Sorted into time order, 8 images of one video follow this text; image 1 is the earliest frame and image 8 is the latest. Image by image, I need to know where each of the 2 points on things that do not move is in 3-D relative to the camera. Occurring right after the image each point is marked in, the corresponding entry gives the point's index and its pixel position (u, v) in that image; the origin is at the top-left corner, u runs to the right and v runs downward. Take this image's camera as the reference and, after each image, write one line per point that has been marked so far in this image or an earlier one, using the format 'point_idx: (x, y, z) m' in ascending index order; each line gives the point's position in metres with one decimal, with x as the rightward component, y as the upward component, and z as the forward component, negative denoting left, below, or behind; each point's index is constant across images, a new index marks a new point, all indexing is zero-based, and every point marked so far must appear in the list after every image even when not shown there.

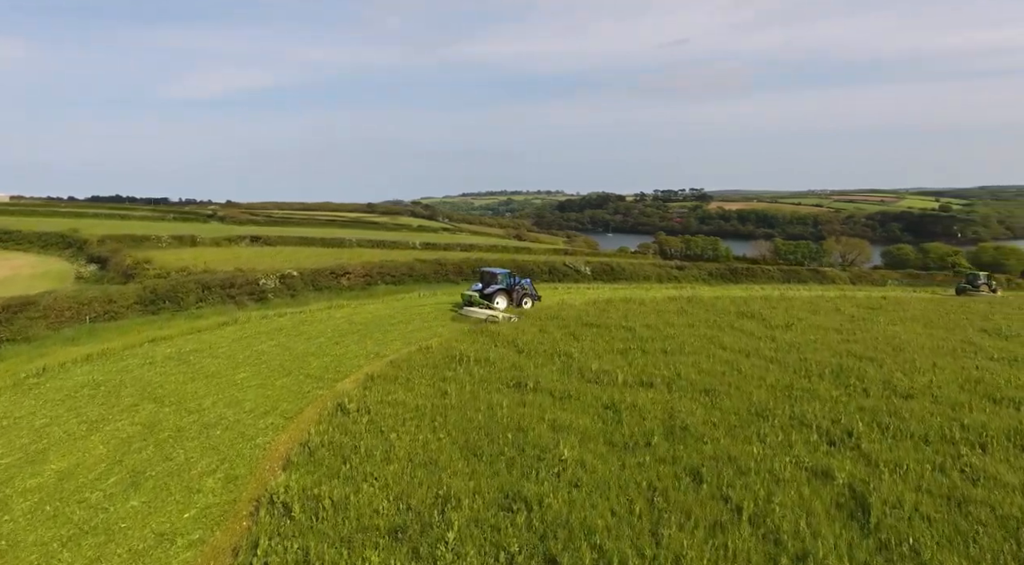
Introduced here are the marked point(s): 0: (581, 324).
0: (+1.9, -1.1, +19.8) m
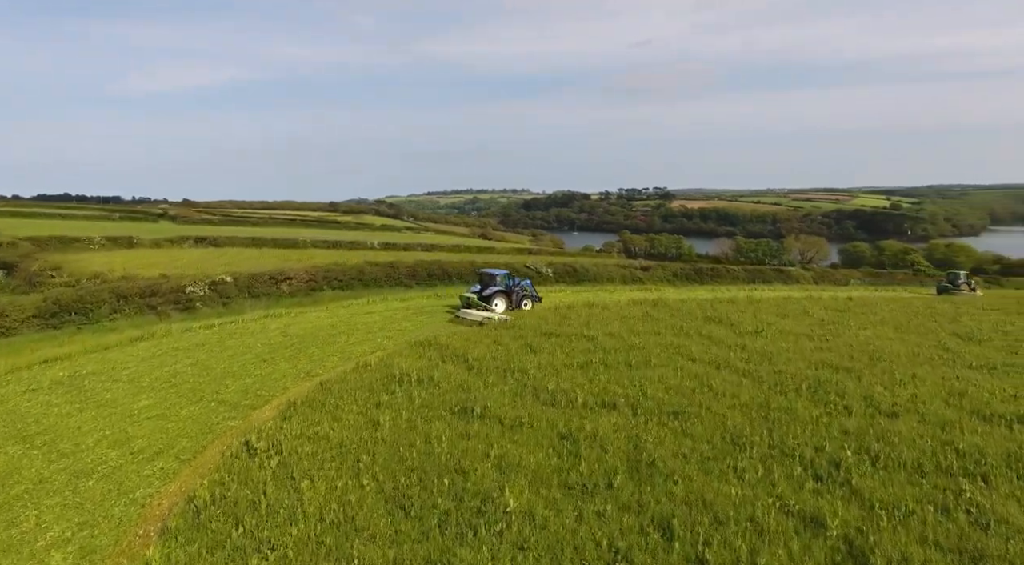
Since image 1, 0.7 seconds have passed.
0: (+0.7, -1.2, +18.3) m
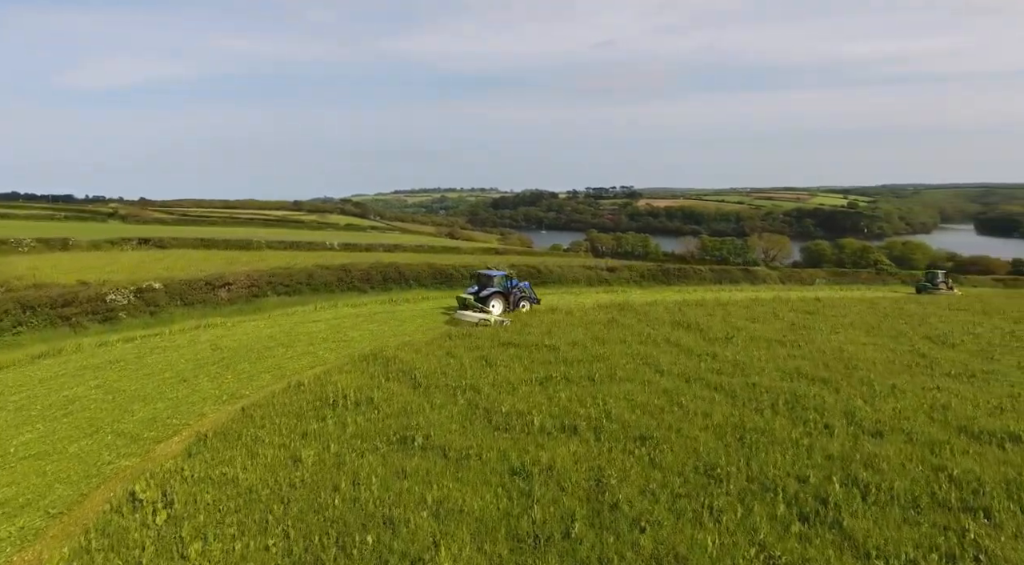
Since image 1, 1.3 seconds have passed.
0: (-0.3, -1.4, +17.0) m
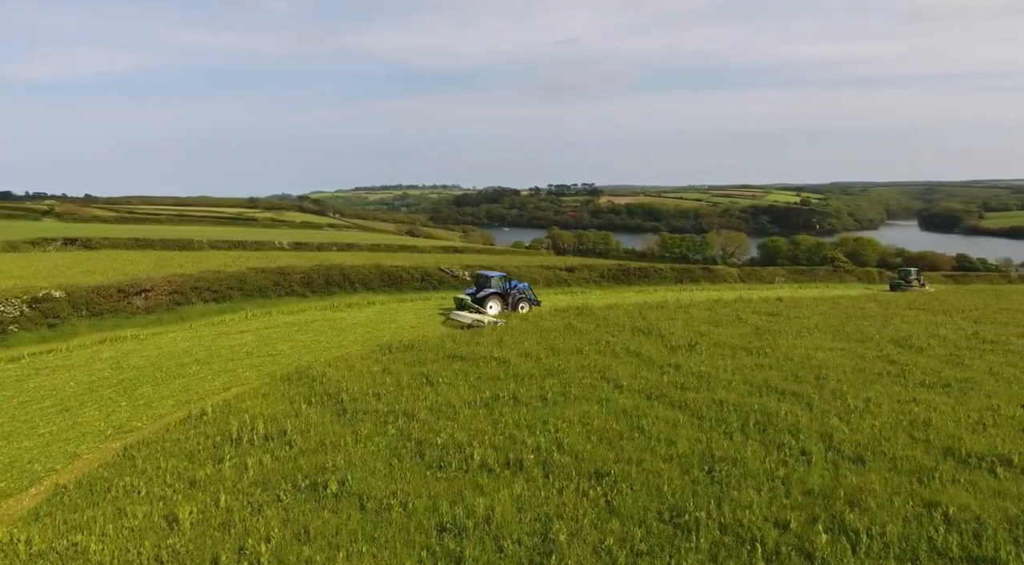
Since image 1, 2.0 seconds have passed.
0: (-1.5, -1.5, +15.4) m
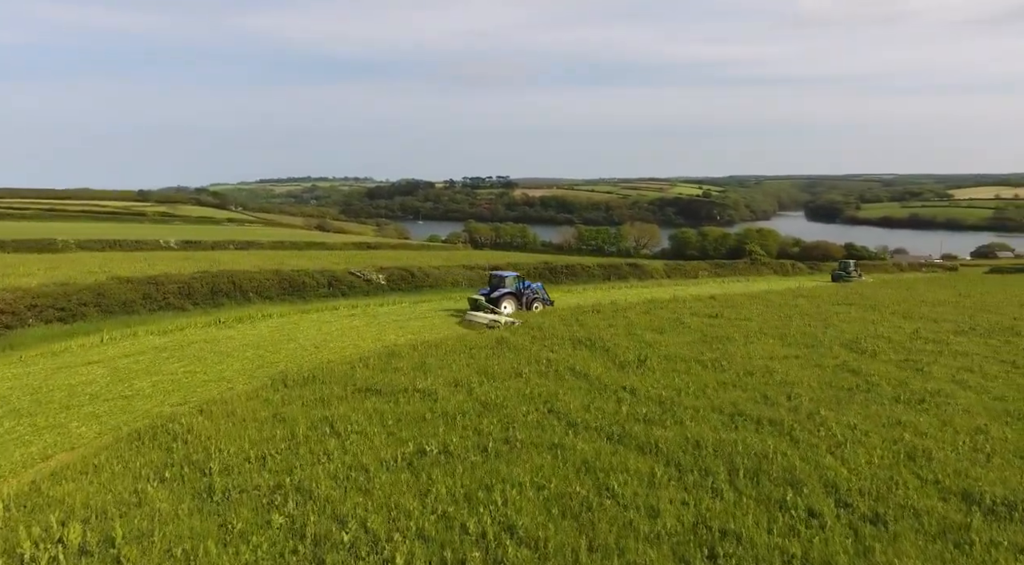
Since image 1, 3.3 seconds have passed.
0: (-2.7, -1.8, +12.4) m
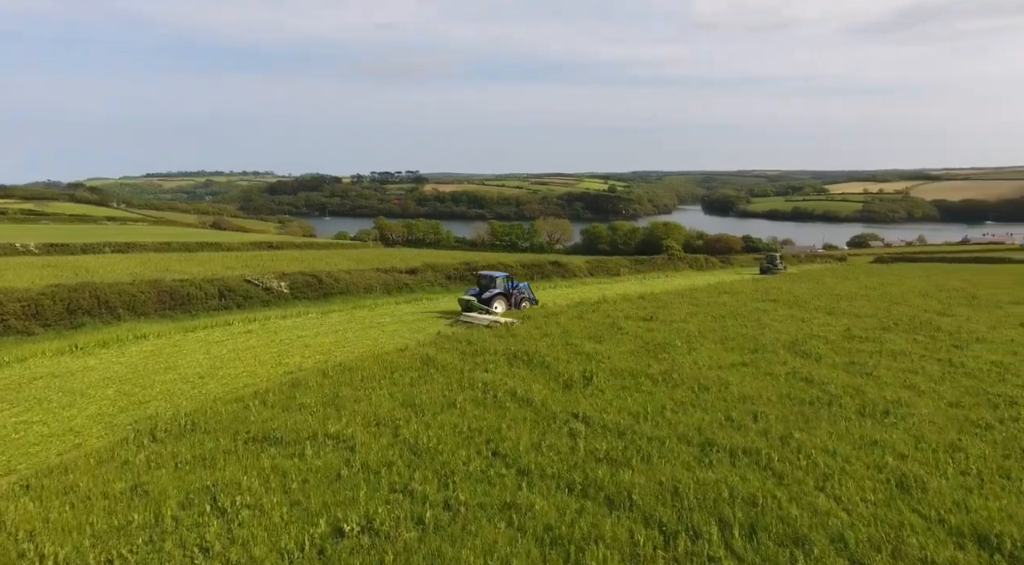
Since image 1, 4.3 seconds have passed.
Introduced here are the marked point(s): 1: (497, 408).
0: (-3.6, -2.1, +9.8) m
1: (-0.3, -2.1, +12.0) m
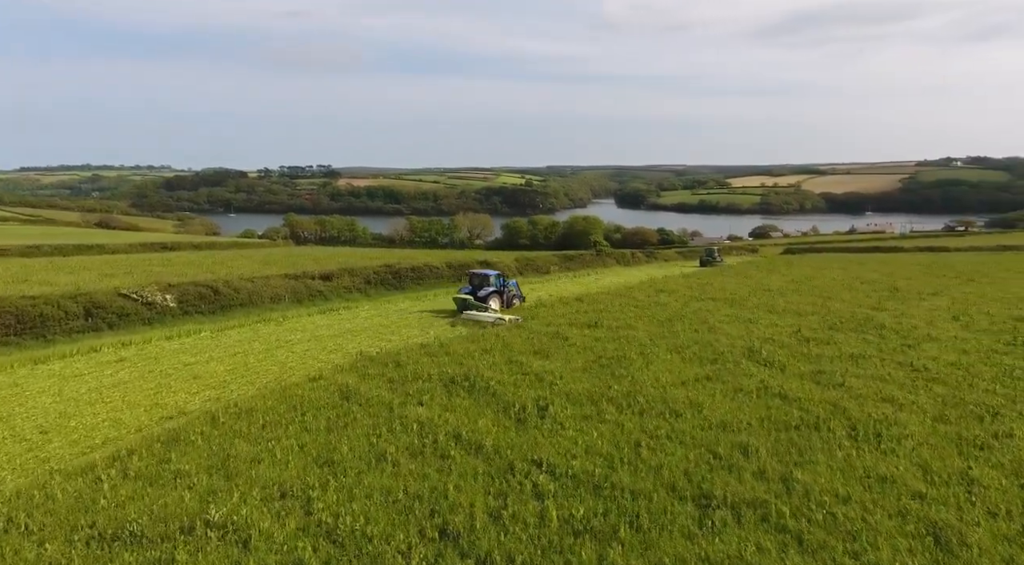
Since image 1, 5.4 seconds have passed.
0: (-4.0, -2.4, +6.9) m
1: (-1.0, -2.3, +9.5) m
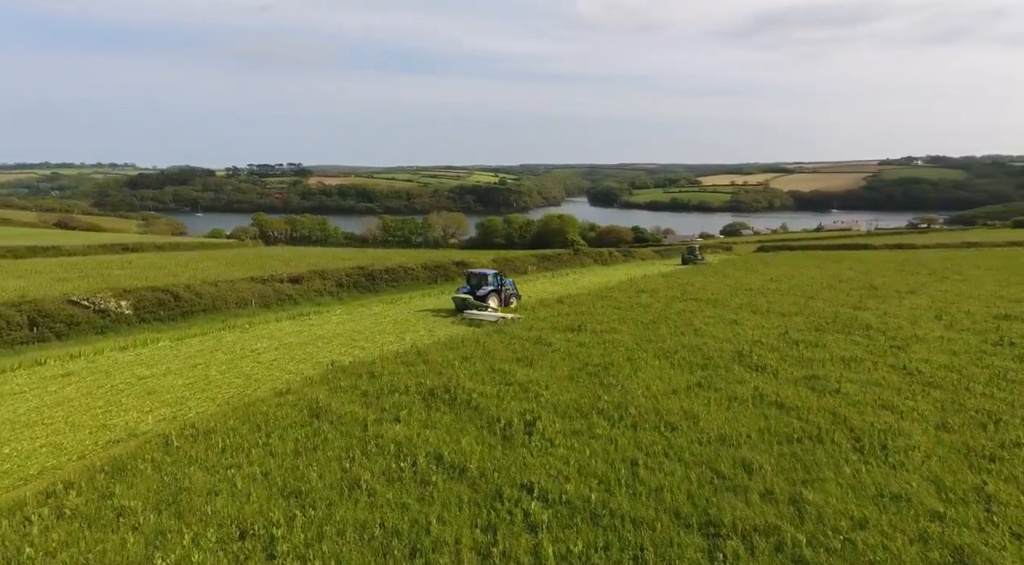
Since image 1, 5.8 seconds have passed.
0: (-4.1, -2.5, +5.9) m
1: (-1.1, -2.4, +8.5) m
